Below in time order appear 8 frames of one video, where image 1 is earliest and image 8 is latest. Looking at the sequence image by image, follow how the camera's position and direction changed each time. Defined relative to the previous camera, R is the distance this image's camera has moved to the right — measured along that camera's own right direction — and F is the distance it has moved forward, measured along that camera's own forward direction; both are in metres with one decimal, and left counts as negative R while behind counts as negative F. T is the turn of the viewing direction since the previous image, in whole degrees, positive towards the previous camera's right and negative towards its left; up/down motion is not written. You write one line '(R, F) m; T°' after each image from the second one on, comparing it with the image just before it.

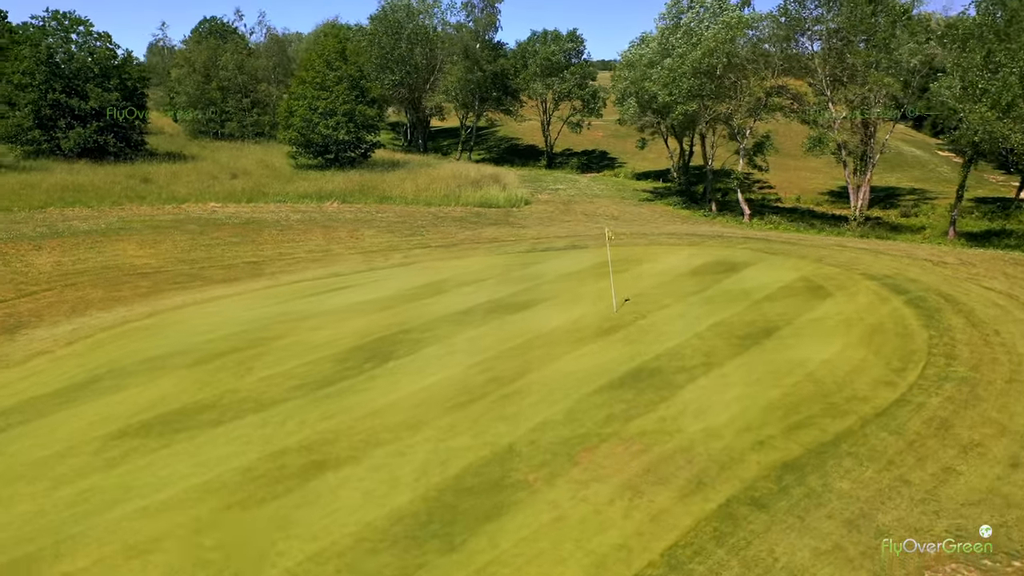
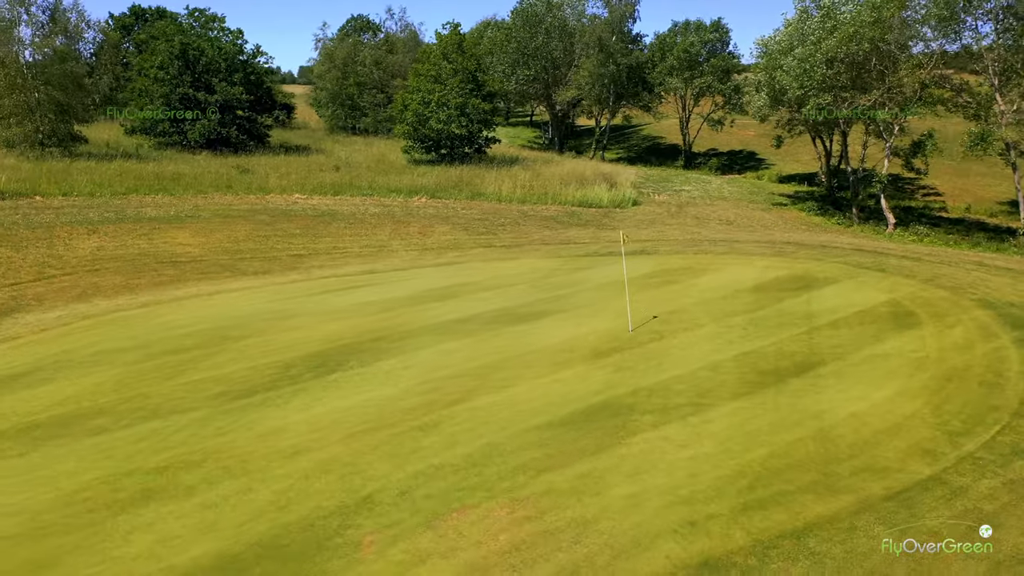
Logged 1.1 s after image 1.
(+2.2, +1.9) m; -12°
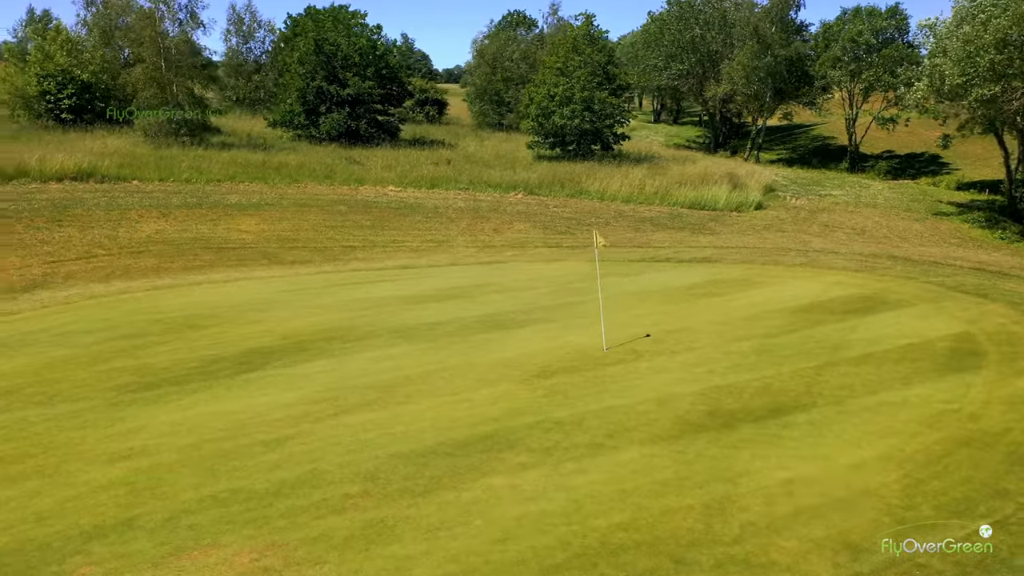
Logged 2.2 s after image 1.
(+2.4, +1.5) m; -13°
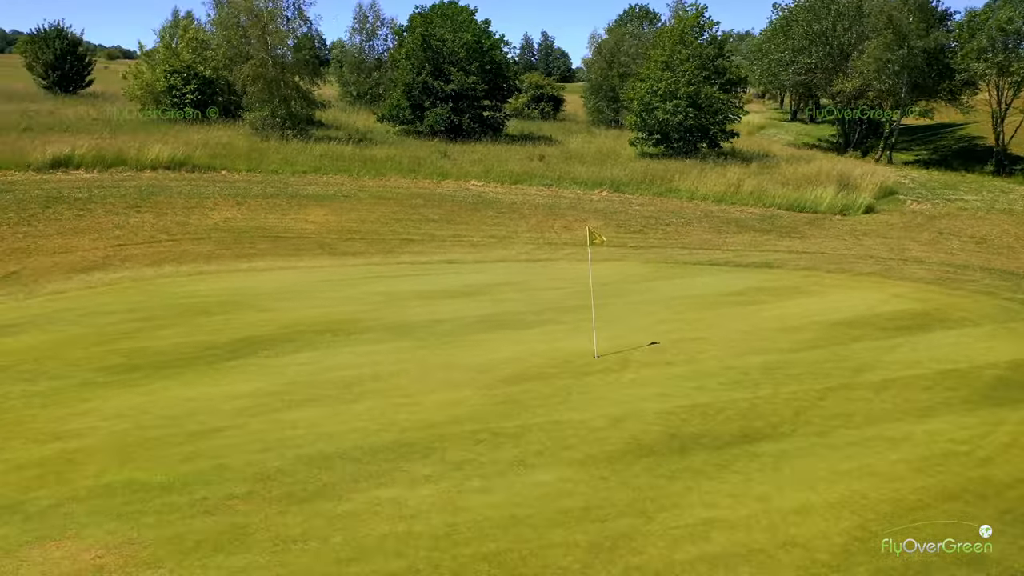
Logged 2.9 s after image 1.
(+1.5, +0.6) m; -10°
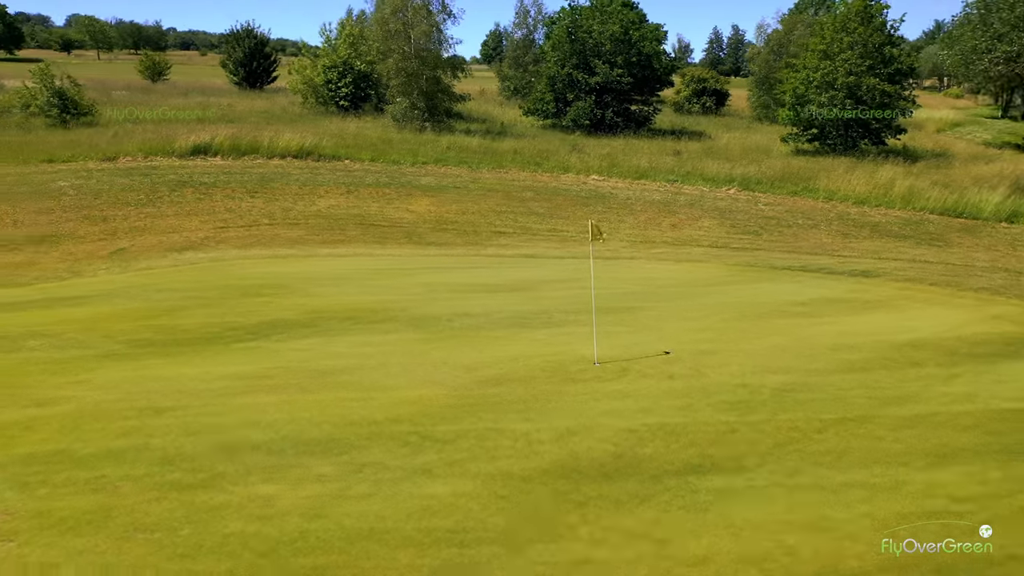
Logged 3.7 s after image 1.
(+1.6, +0.7) m; -13°
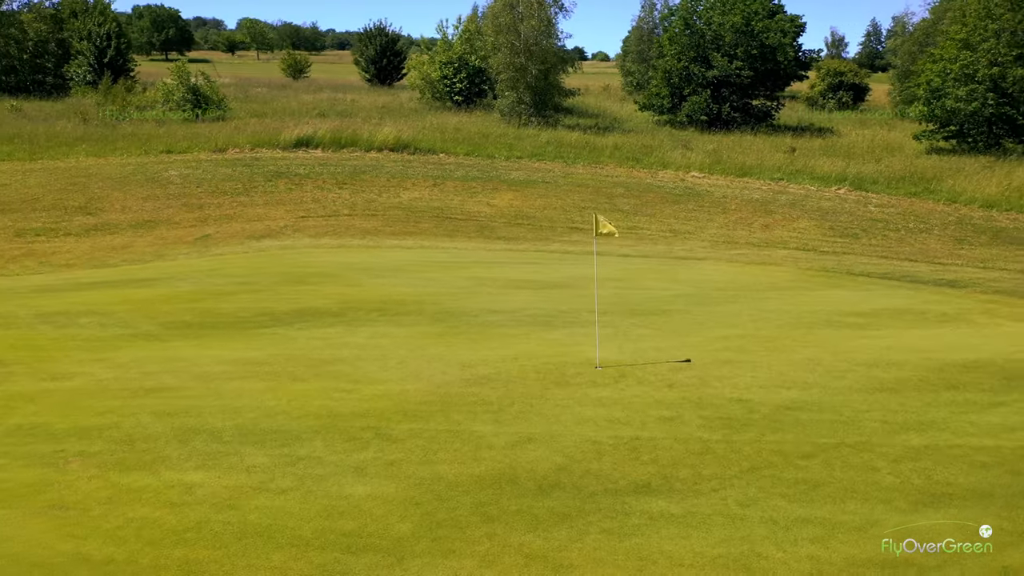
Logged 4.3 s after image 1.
(+1.1, +0.4) m; -10°
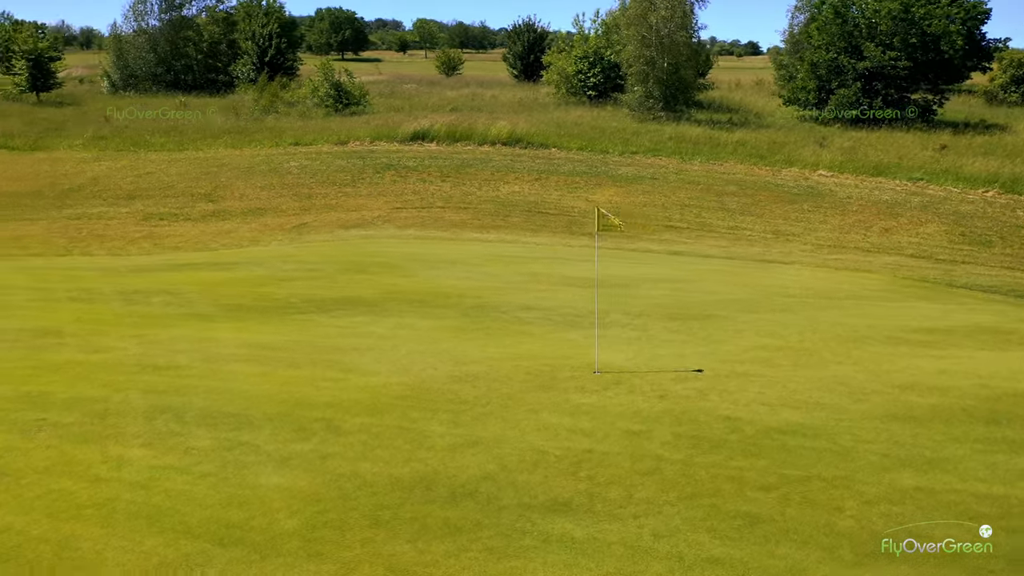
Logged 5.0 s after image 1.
(+1.3, +0.4) m; -11°
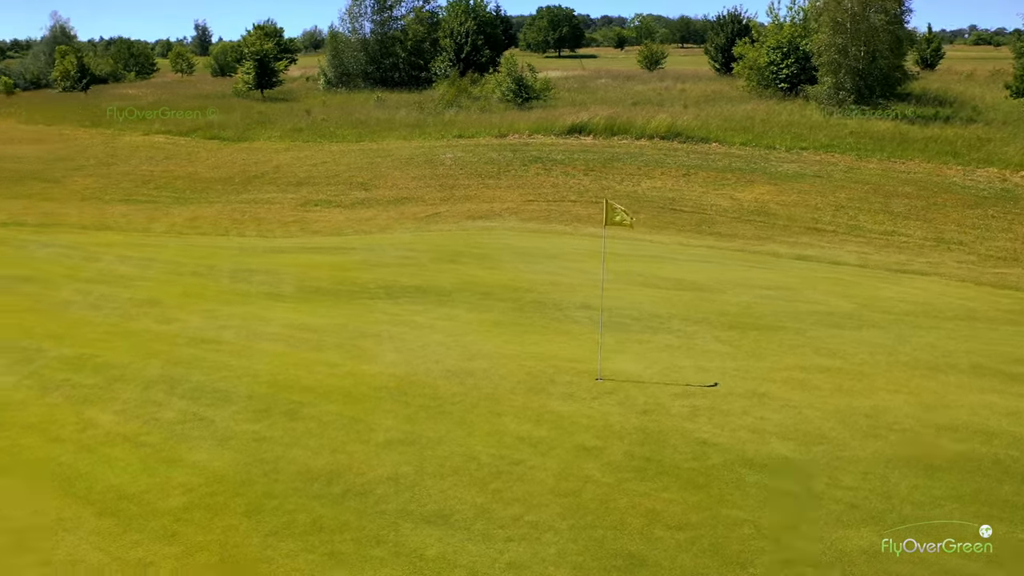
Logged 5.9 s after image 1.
(+1.5, +0.5) m; -15°
